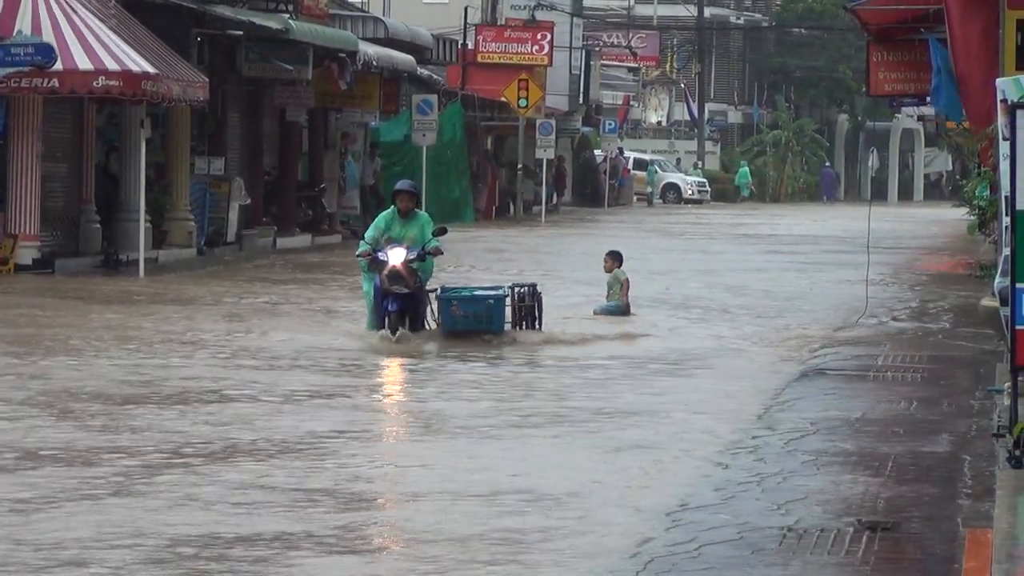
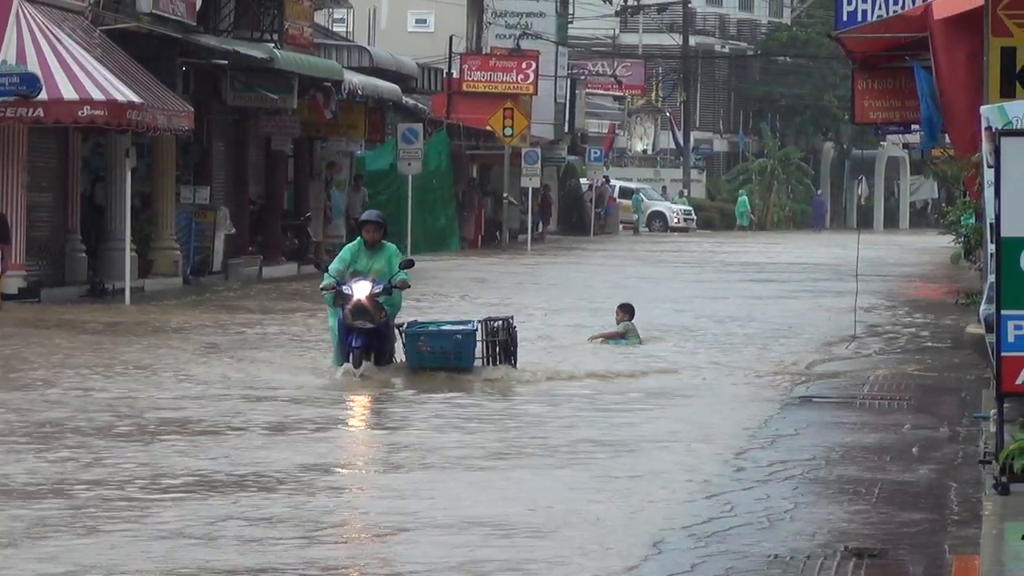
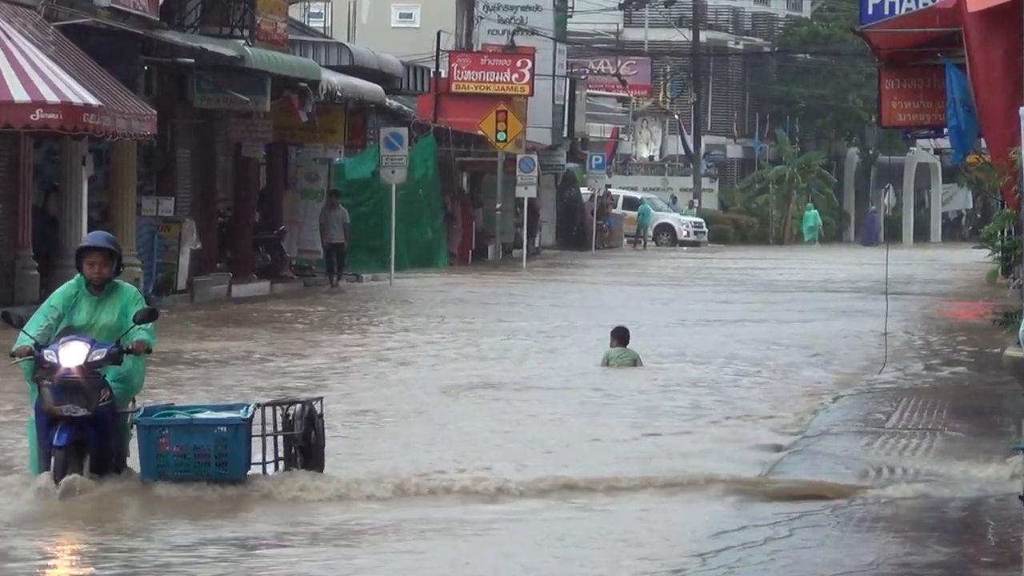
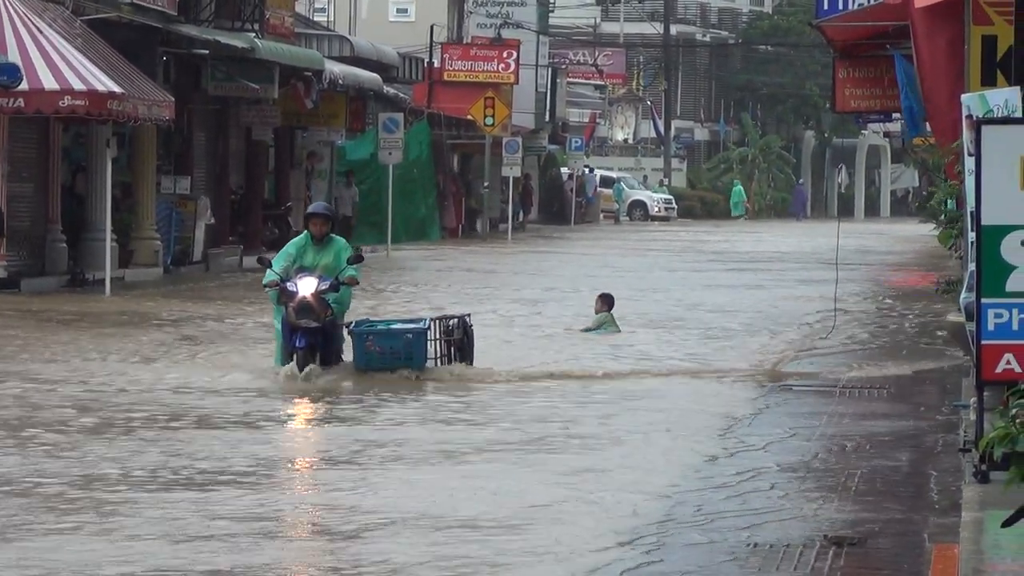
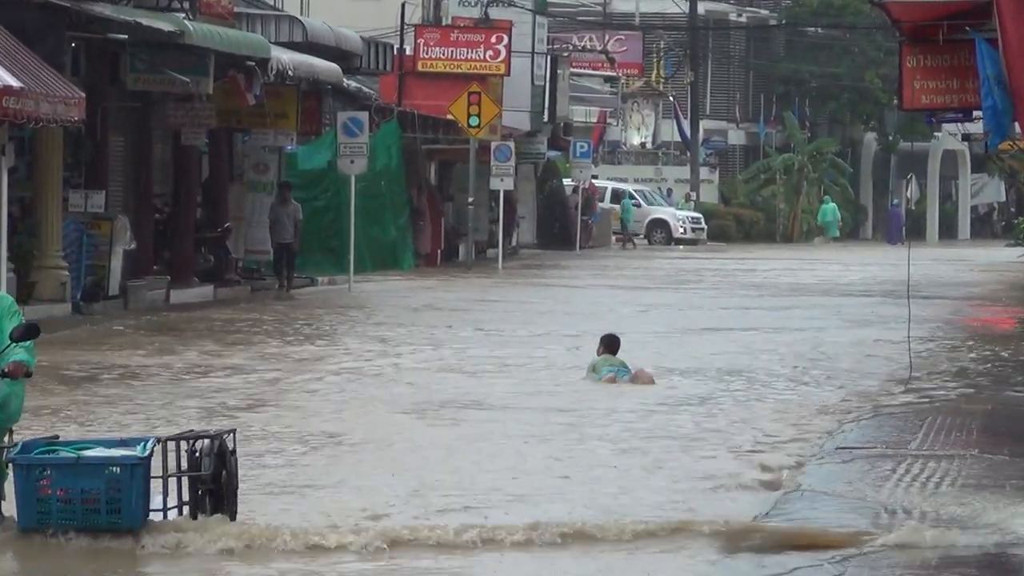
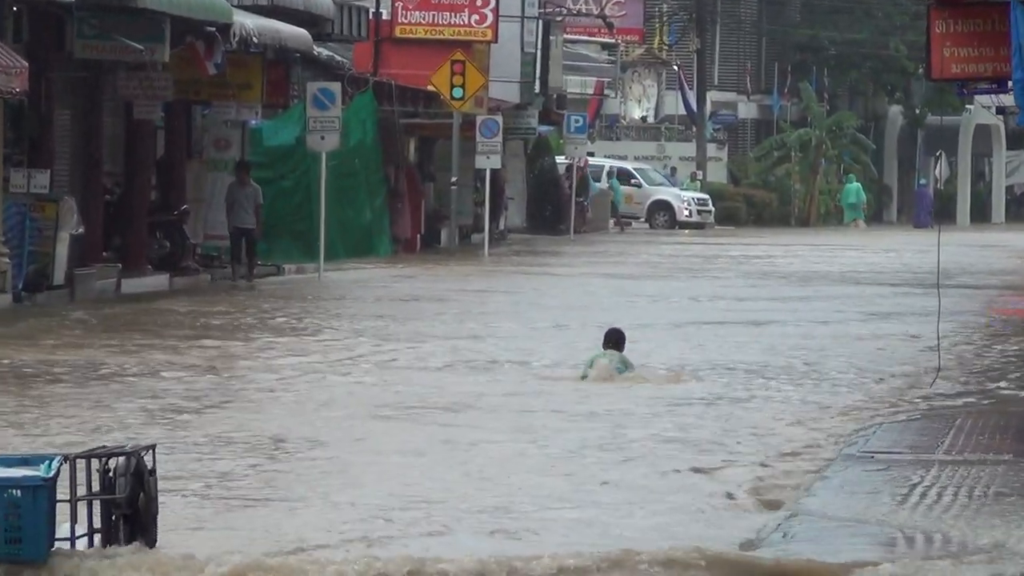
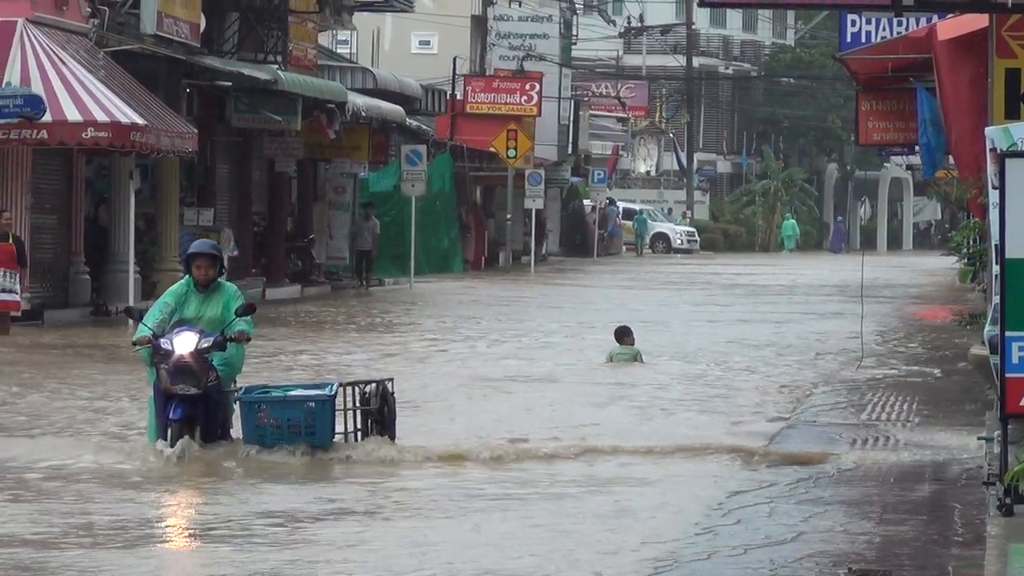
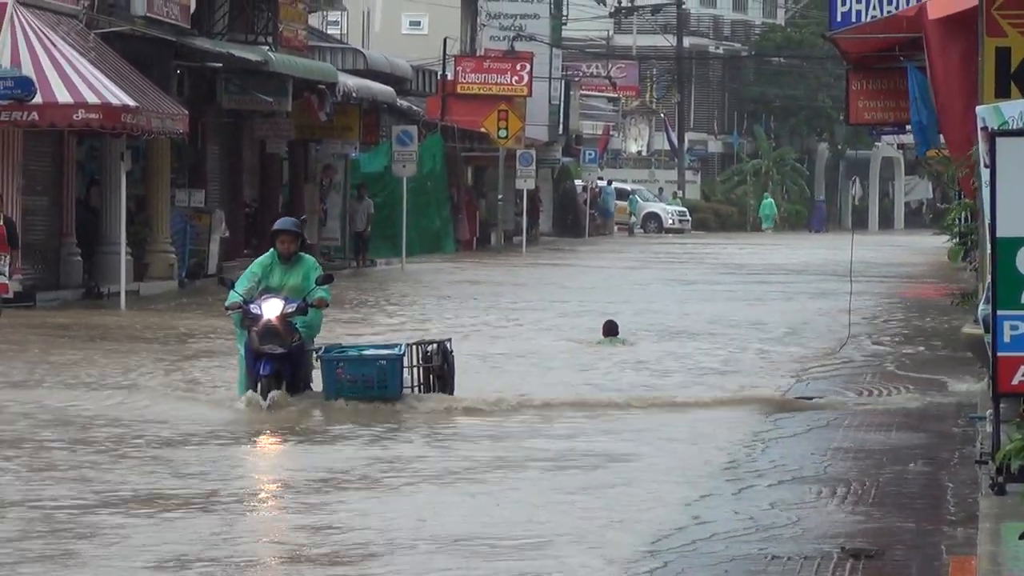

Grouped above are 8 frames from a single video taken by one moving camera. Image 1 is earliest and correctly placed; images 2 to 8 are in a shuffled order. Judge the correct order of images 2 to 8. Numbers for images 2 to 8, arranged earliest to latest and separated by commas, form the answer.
2, 4, 8, 7, 3, 5, 6
